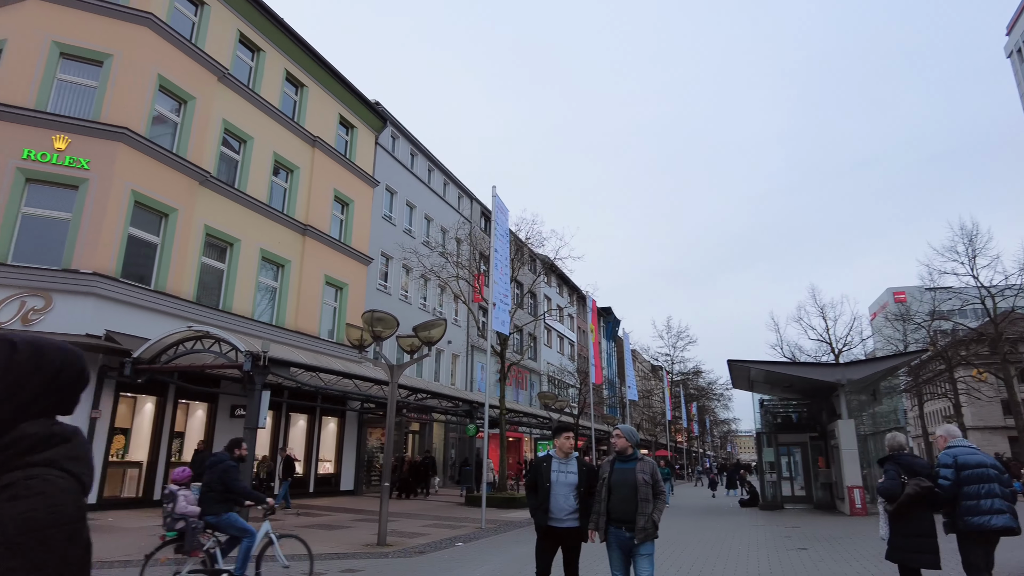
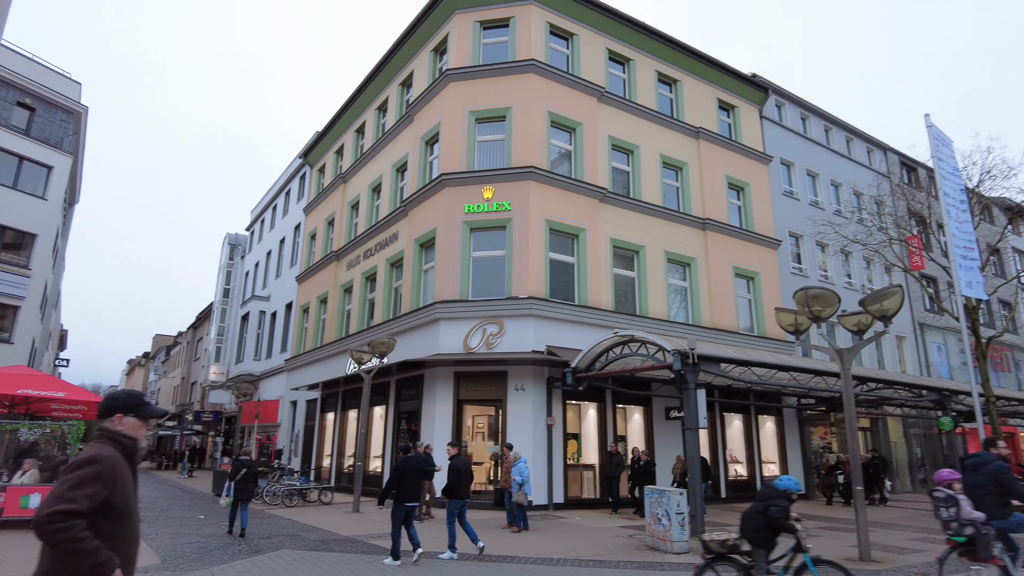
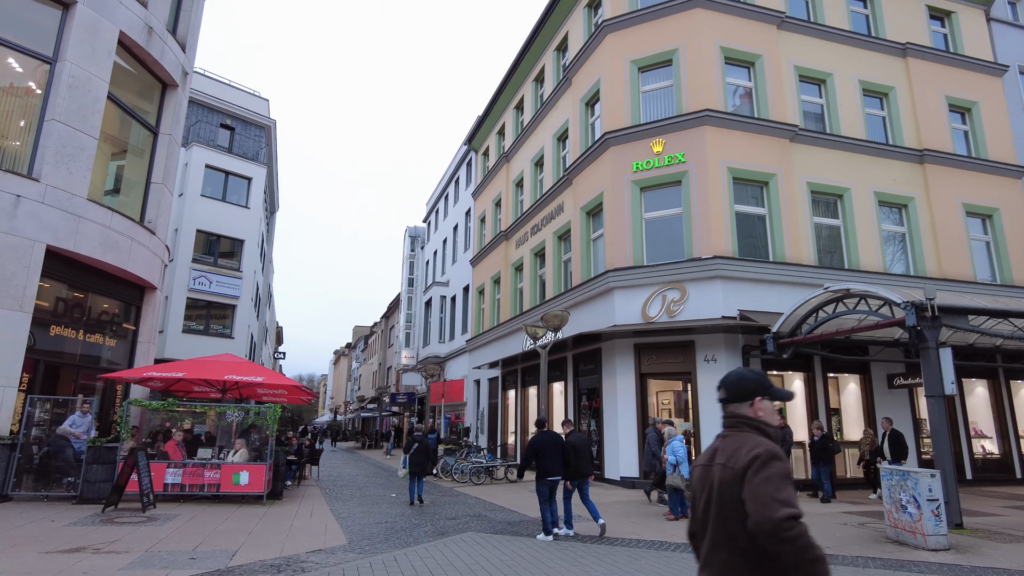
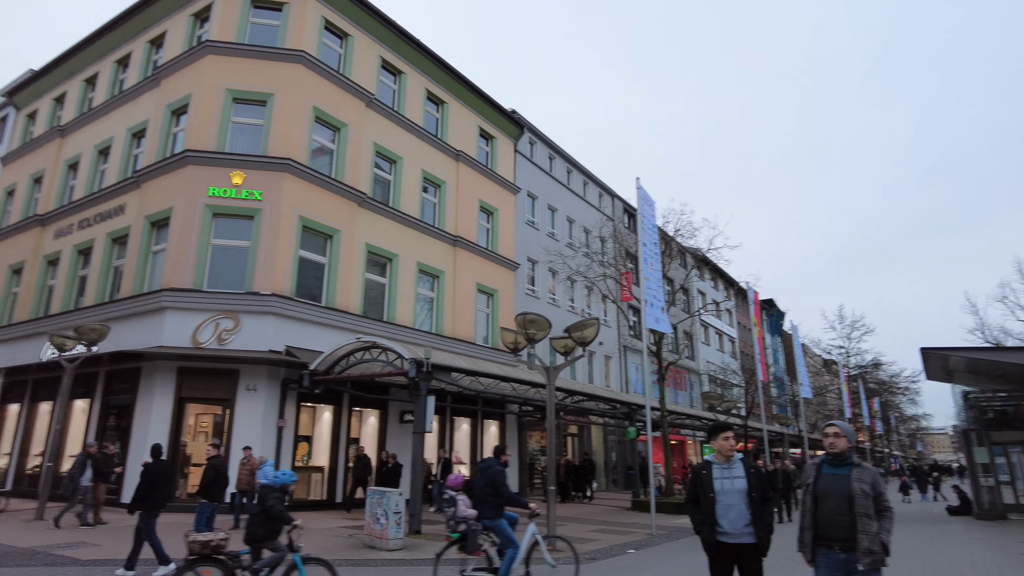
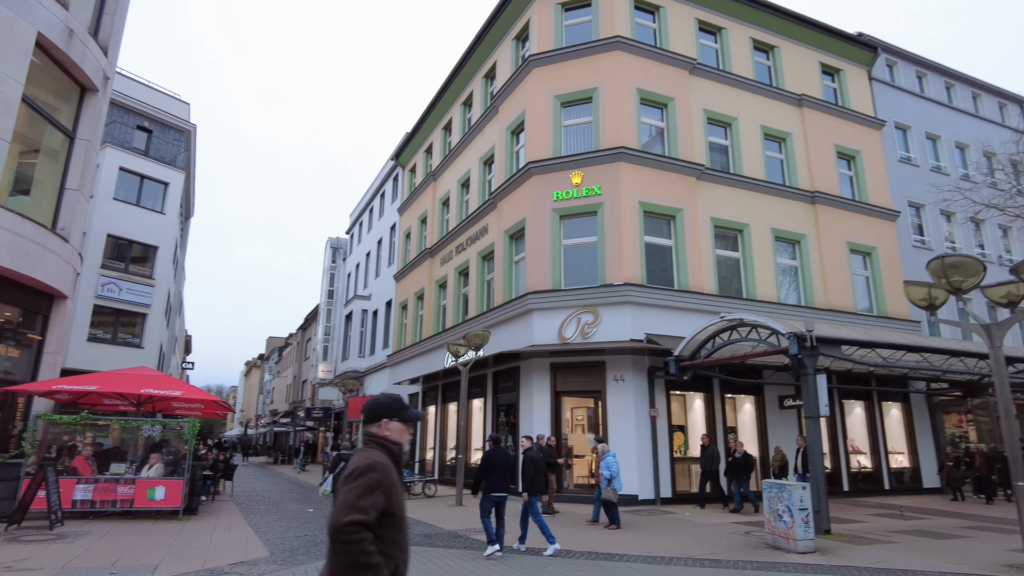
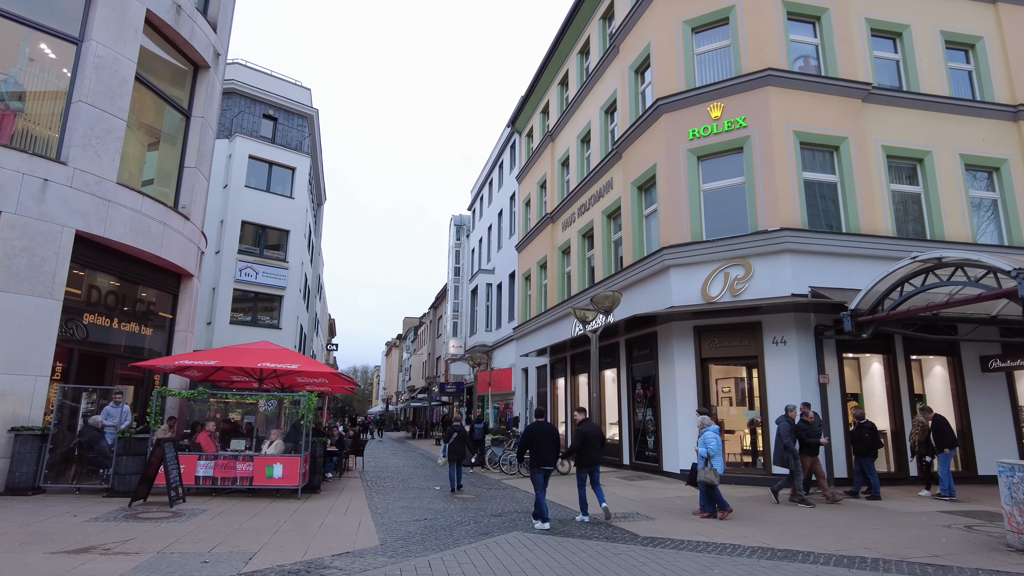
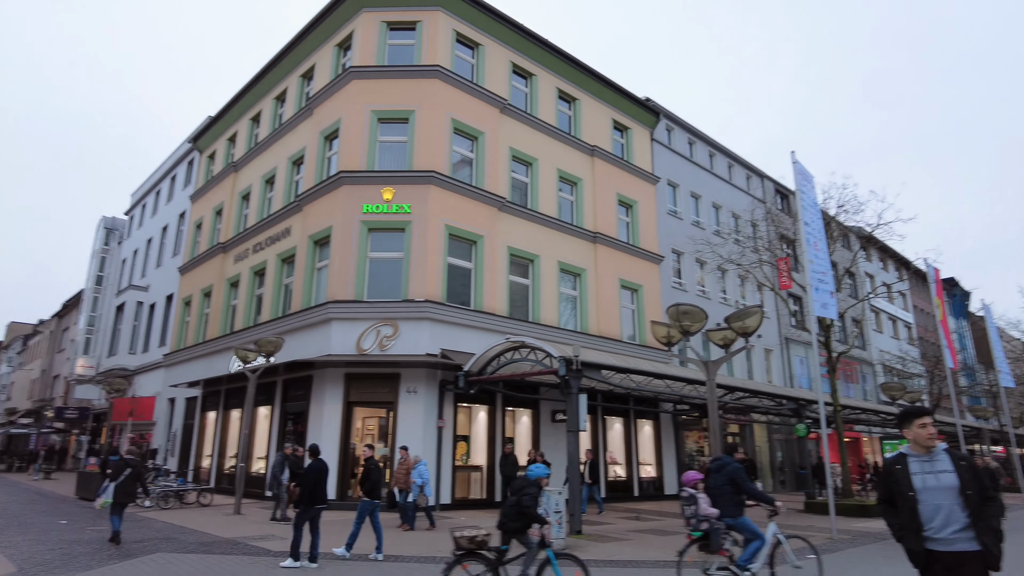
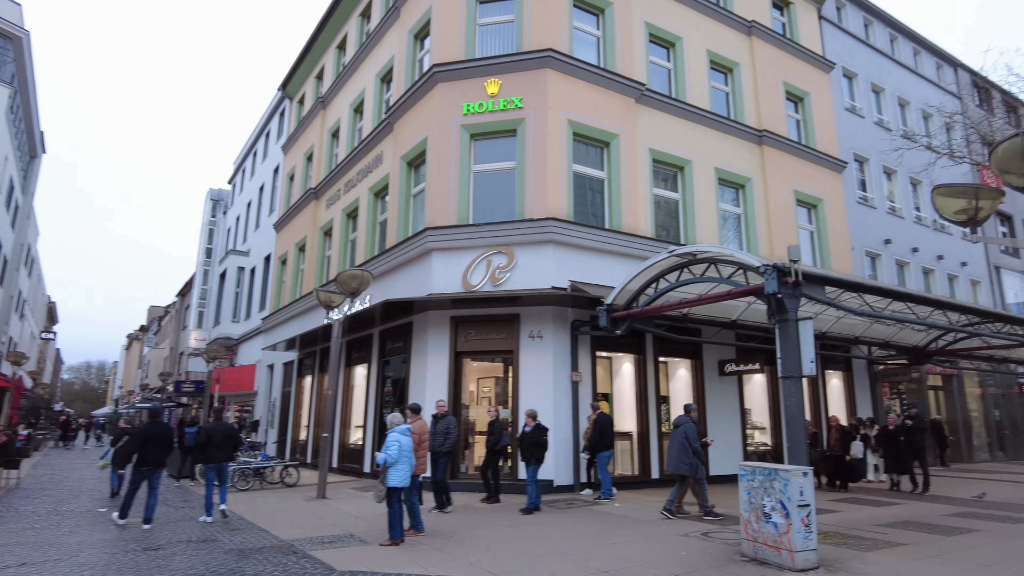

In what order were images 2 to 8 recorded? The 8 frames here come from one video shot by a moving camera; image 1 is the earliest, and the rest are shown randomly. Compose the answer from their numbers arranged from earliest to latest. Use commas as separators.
4, 7, 2, 5, 3, 6, 8
